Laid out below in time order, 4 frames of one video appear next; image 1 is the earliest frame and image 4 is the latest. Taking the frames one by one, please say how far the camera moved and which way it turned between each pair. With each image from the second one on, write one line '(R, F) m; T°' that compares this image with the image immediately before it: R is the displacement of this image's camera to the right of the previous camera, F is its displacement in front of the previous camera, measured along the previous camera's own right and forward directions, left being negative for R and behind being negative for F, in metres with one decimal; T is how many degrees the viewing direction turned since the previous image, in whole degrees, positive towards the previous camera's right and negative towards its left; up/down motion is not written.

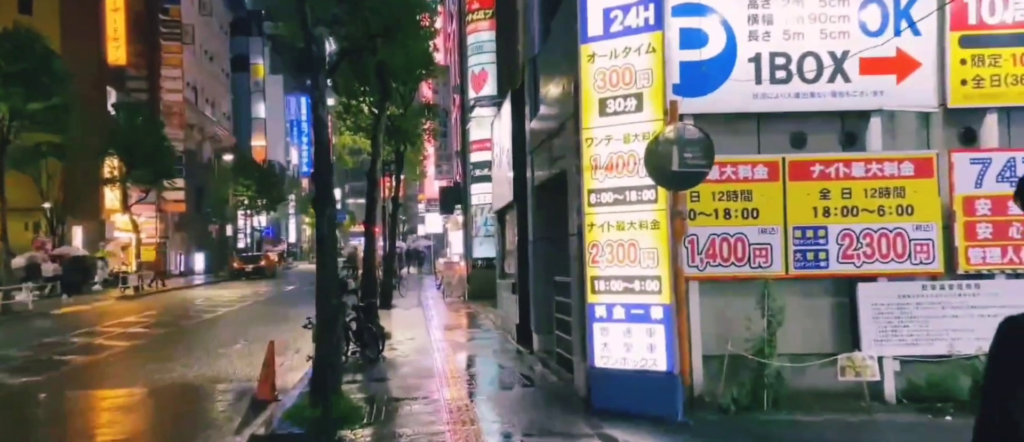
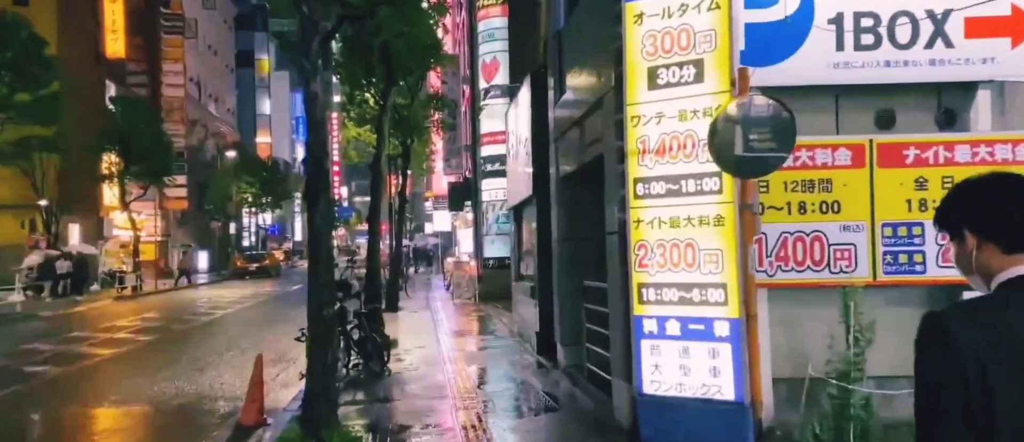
(-0.2, +1.6) m; 0°
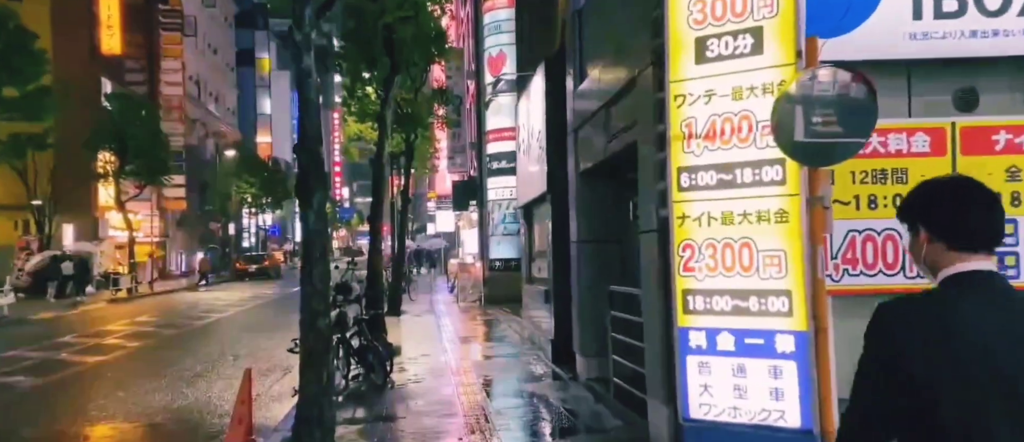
(-0.2, +1.1) m; 0°
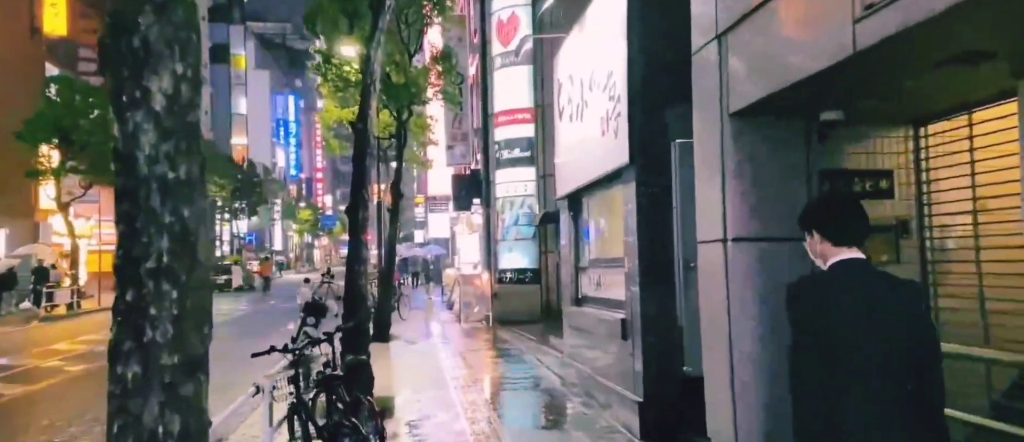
(-0.8, +5.2) m; +1°
